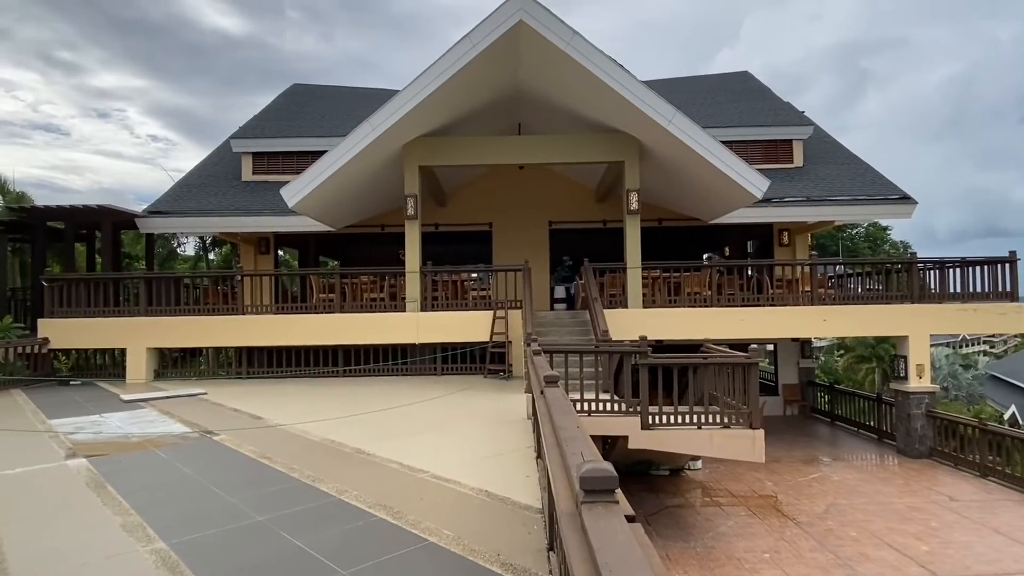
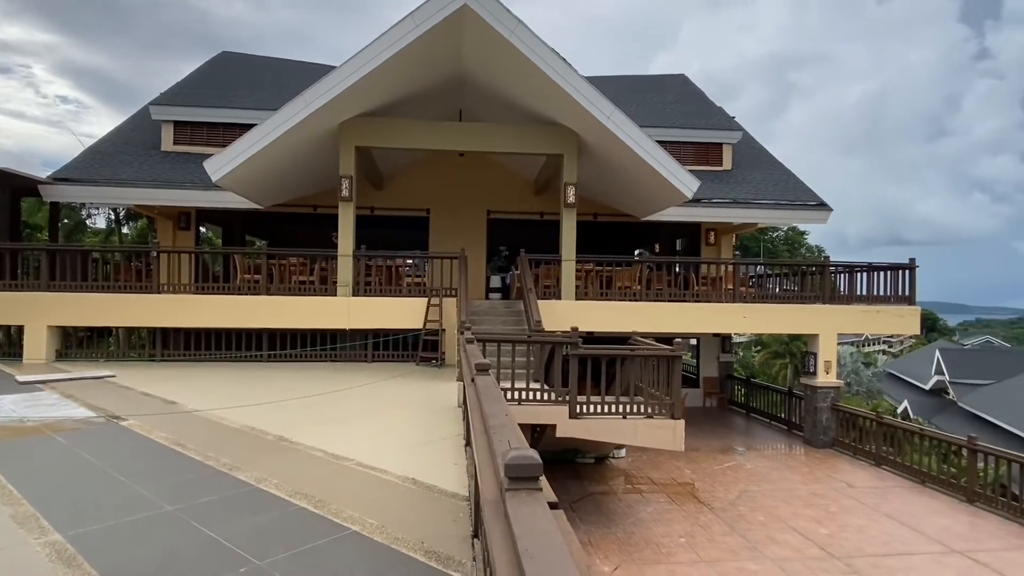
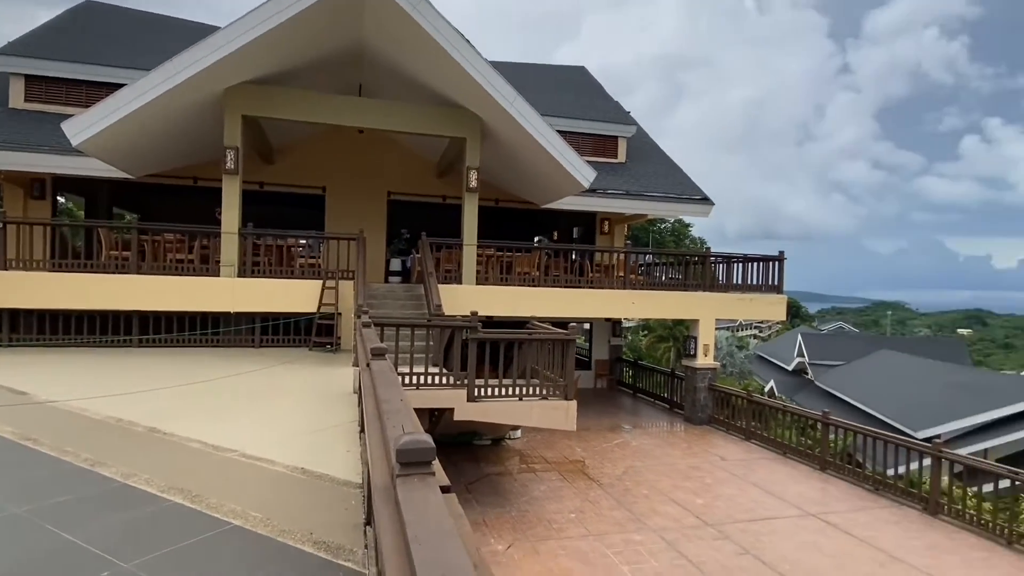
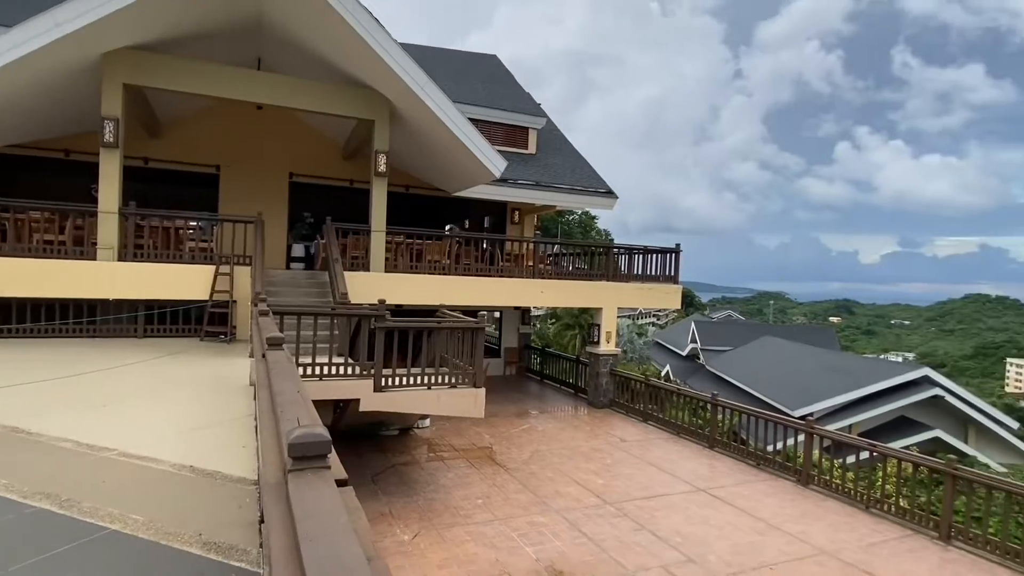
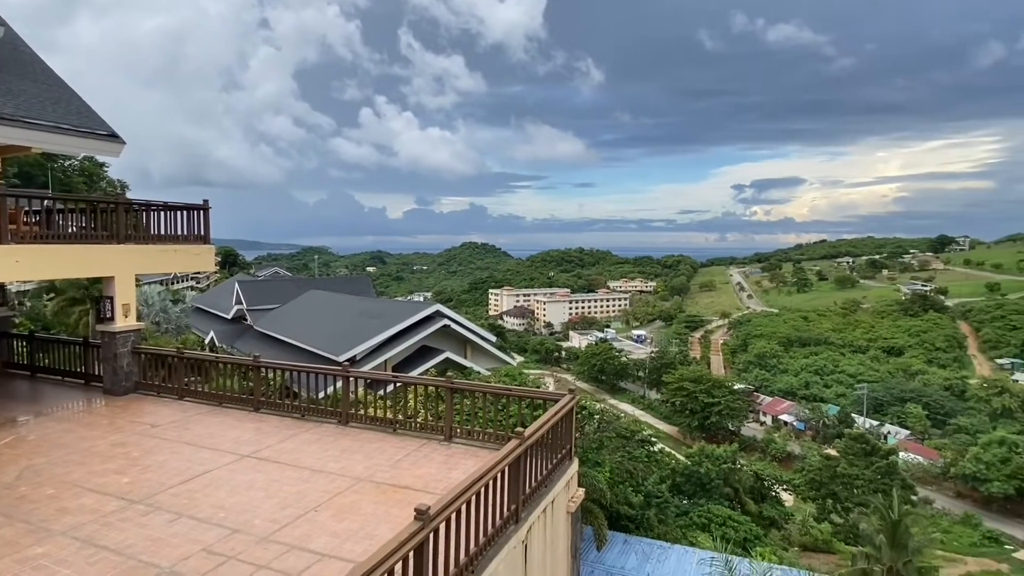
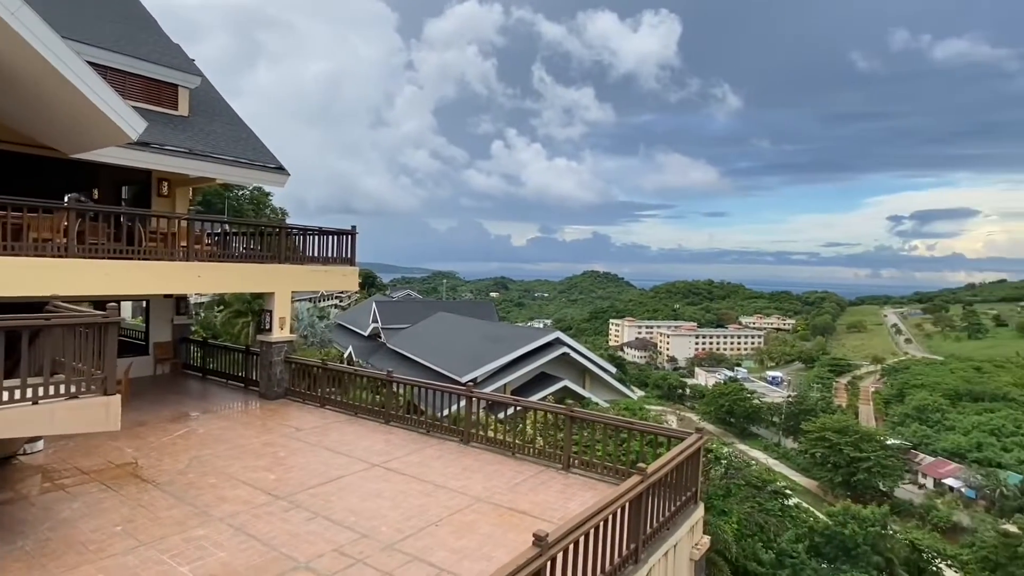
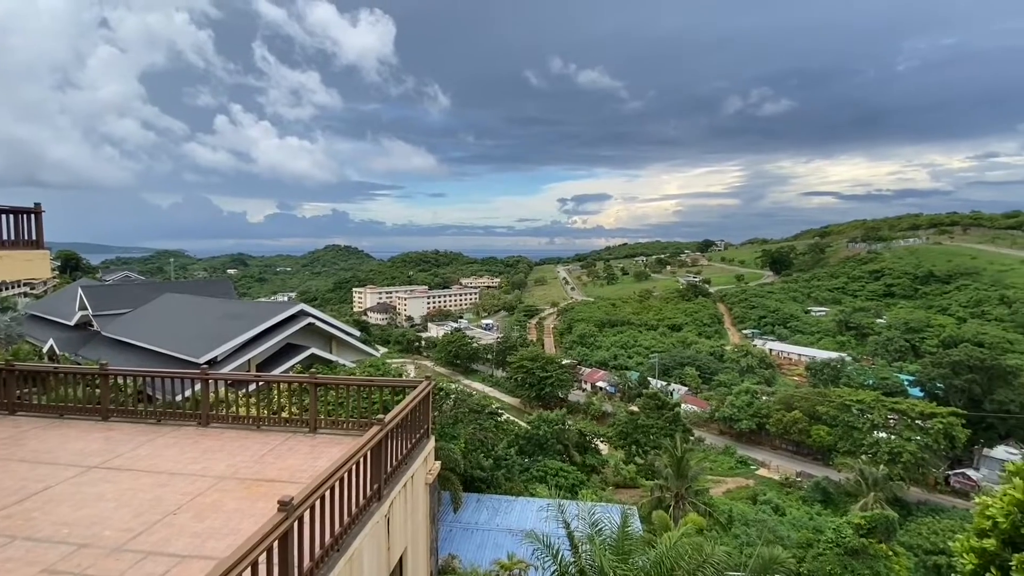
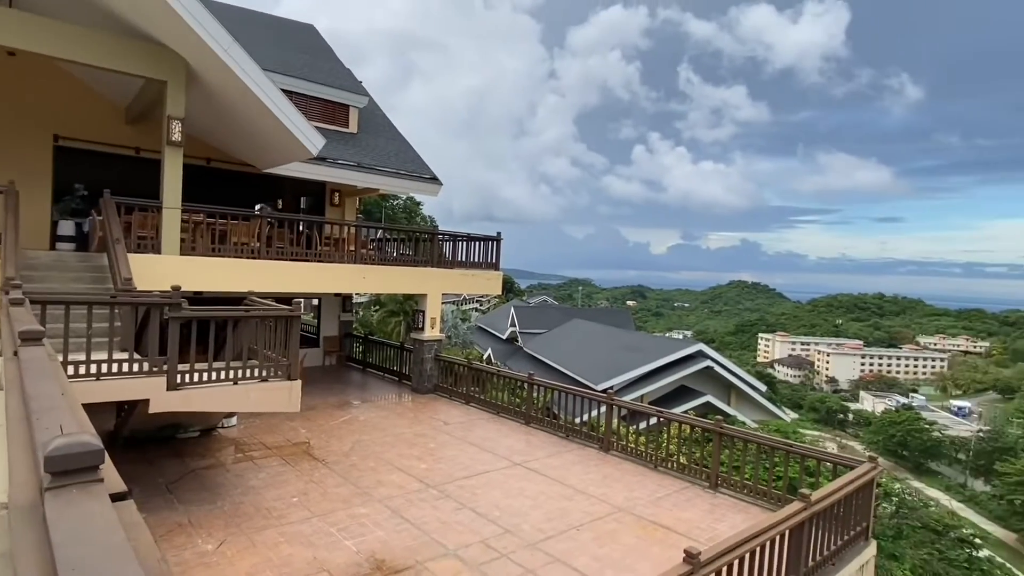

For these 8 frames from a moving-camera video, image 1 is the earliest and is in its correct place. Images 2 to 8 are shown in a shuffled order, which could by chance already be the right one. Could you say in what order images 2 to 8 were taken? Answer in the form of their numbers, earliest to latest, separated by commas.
2, 3, 4, 8, 6, 5, 7
